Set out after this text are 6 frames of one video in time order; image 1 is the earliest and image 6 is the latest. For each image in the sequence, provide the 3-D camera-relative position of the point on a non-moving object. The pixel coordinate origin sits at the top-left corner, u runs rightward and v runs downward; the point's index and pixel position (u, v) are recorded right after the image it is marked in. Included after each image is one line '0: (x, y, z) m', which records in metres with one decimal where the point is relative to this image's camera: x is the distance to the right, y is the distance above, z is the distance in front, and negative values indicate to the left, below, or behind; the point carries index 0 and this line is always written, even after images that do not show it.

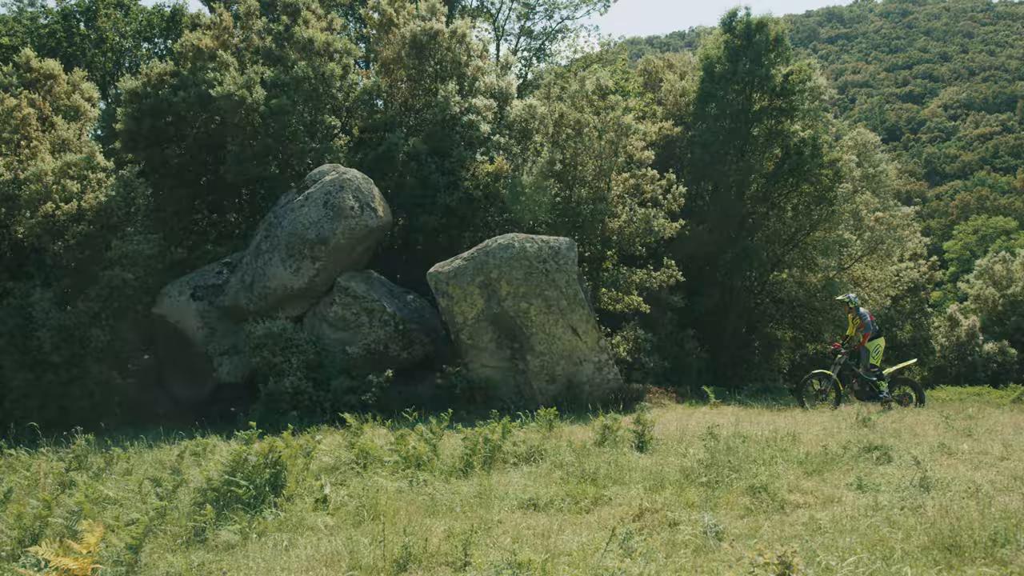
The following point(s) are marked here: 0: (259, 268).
0: (-5.1, +0.4, +16.5) m
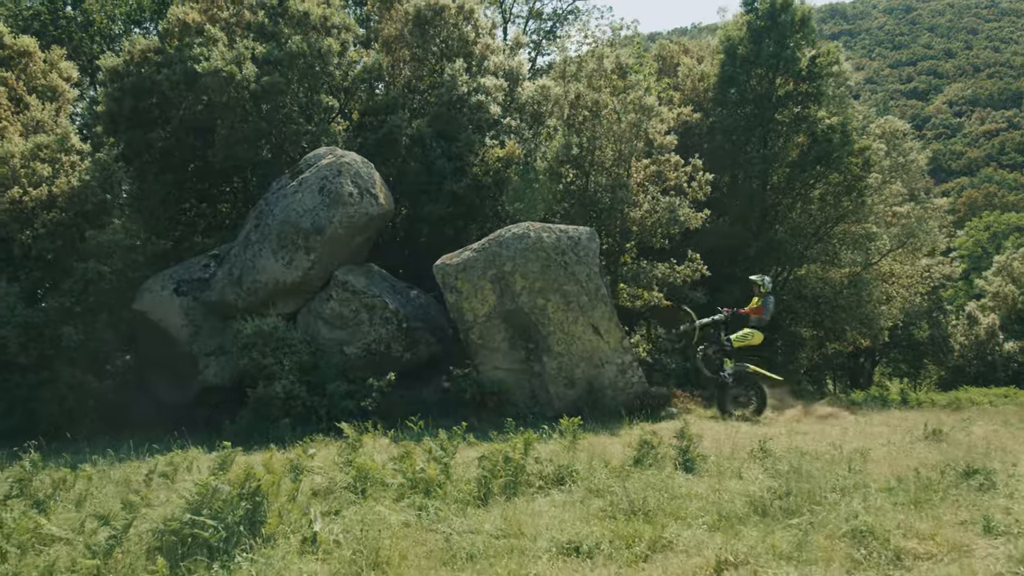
0: (-4.9, +0.5, +15.0) m
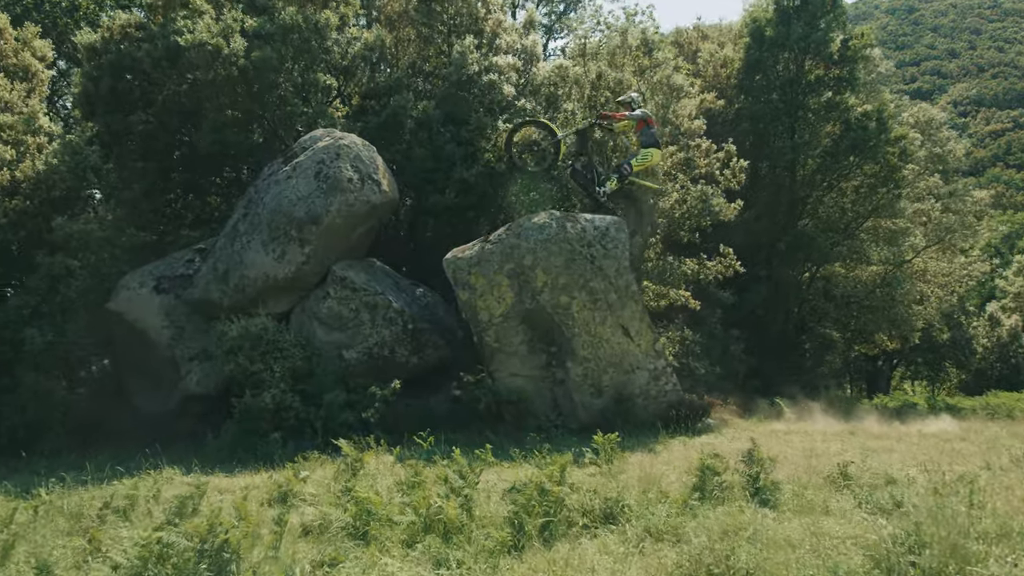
0: (-4.6, +0.6, +13.4) m
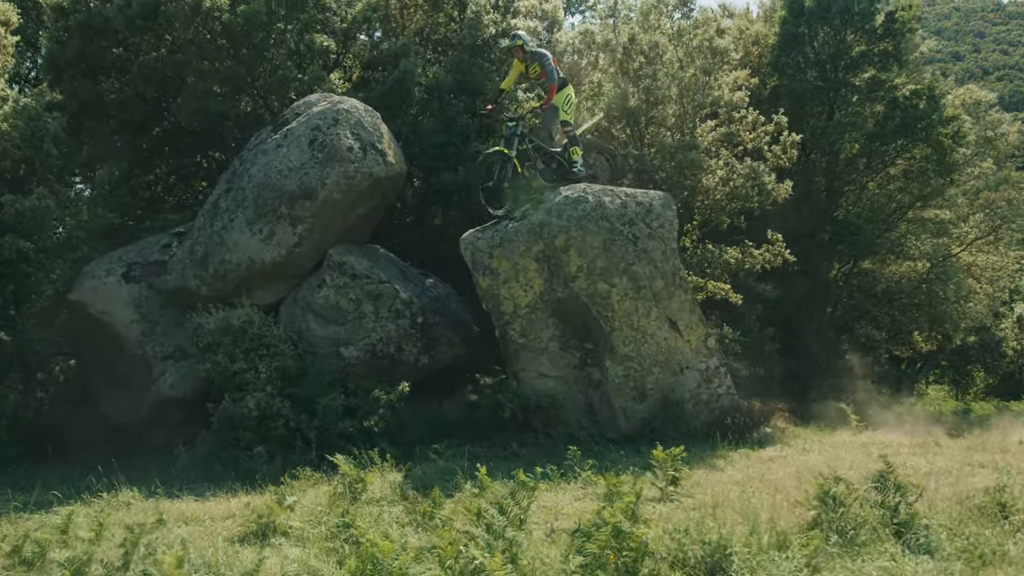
0: (-4.2, +0.8, +11.5) m
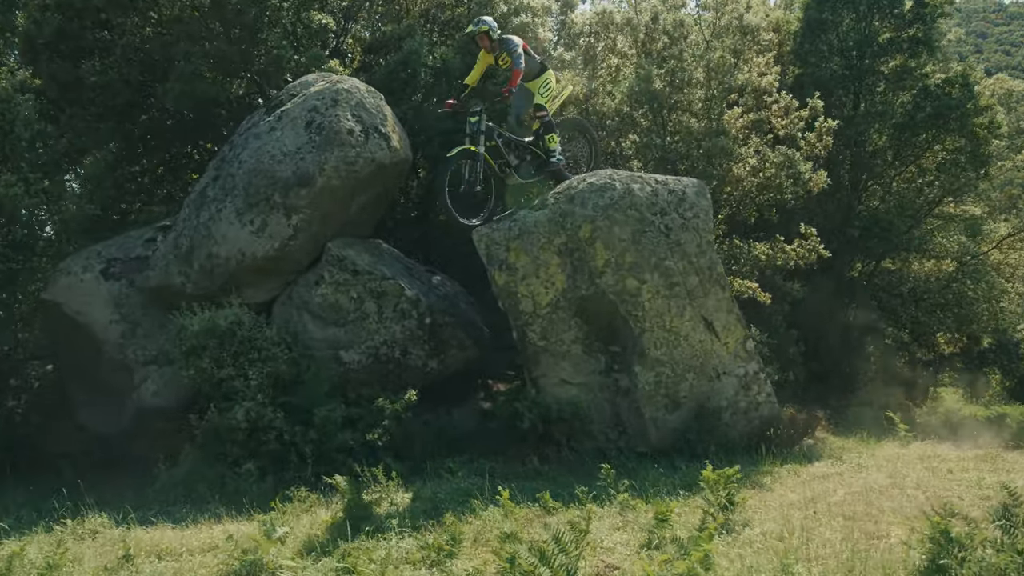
0: (-4.0, +0.8, +10.4) m
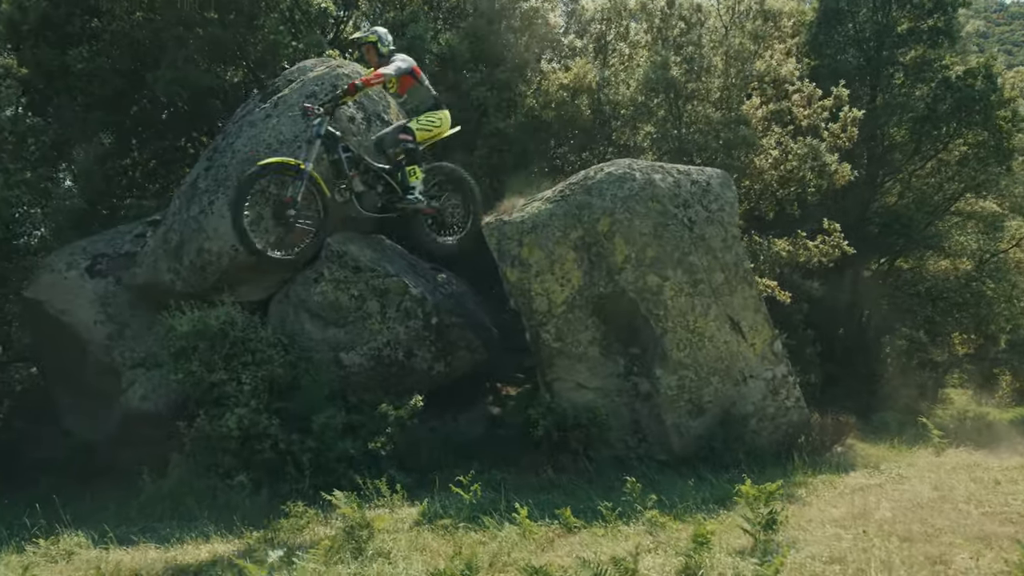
0: (-3.8, +0.8, +9.8) m
